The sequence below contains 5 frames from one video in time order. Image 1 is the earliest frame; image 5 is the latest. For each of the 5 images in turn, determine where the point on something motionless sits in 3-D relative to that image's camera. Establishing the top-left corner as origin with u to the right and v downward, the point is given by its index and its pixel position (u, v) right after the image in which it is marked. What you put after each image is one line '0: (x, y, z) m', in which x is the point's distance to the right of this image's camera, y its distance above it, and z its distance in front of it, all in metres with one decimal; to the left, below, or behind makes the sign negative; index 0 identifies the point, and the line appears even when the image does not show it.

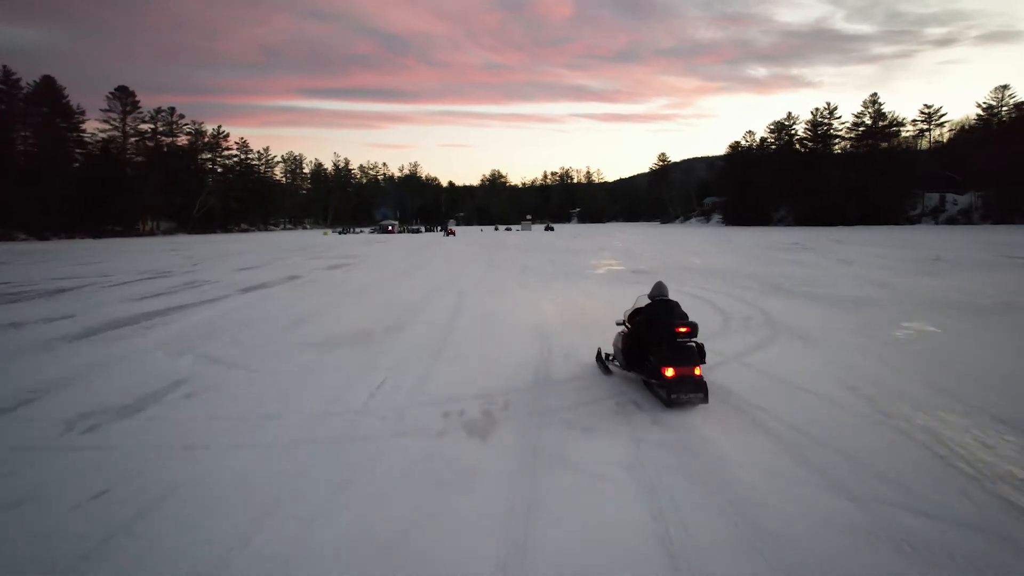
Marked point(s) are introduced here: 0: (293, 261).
0: (-5.2, +0.7, +16.2) m
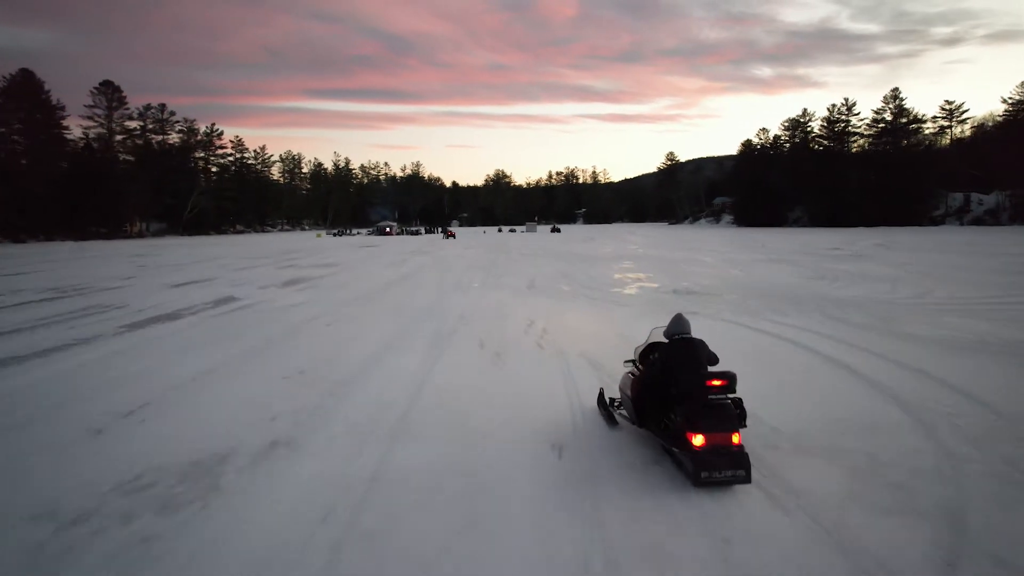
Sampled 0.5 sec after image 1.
0: (-5.2, +0.4, +13.9) m
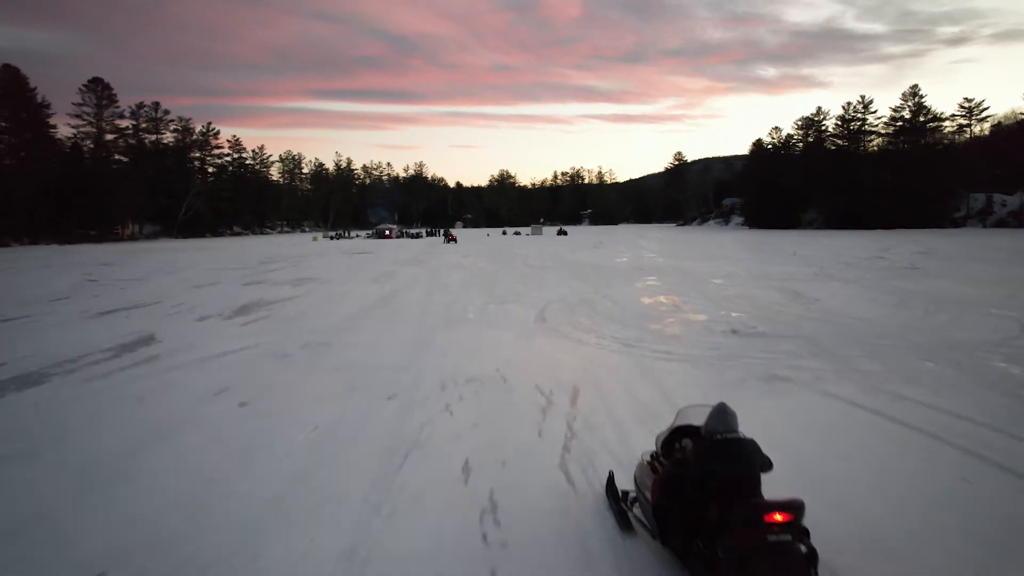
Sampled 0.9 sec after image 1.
0: (-5.1, +0.1, +12.0) m
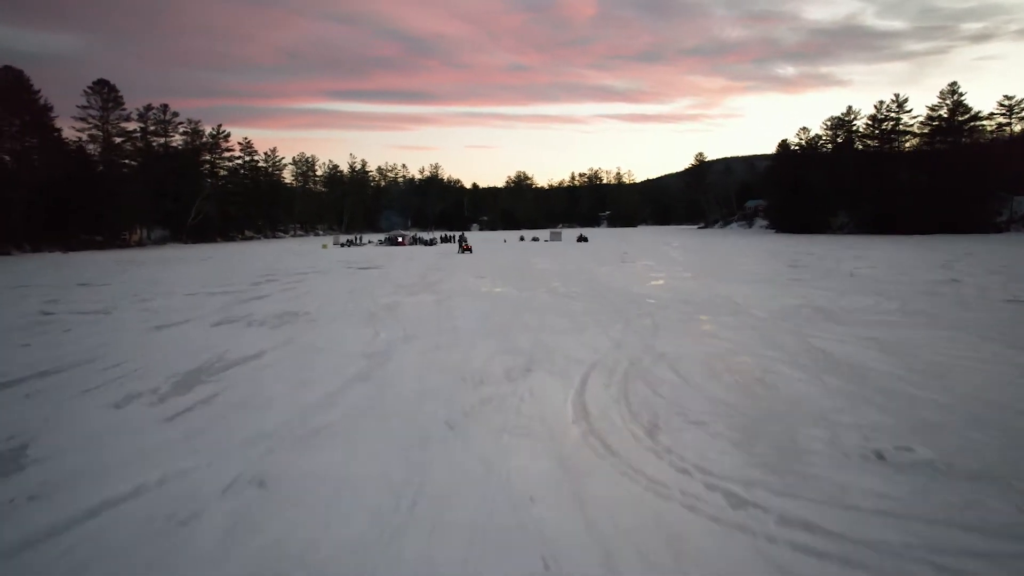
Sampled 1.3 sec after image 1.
0: (-4.7, -0.5, +10.2) m
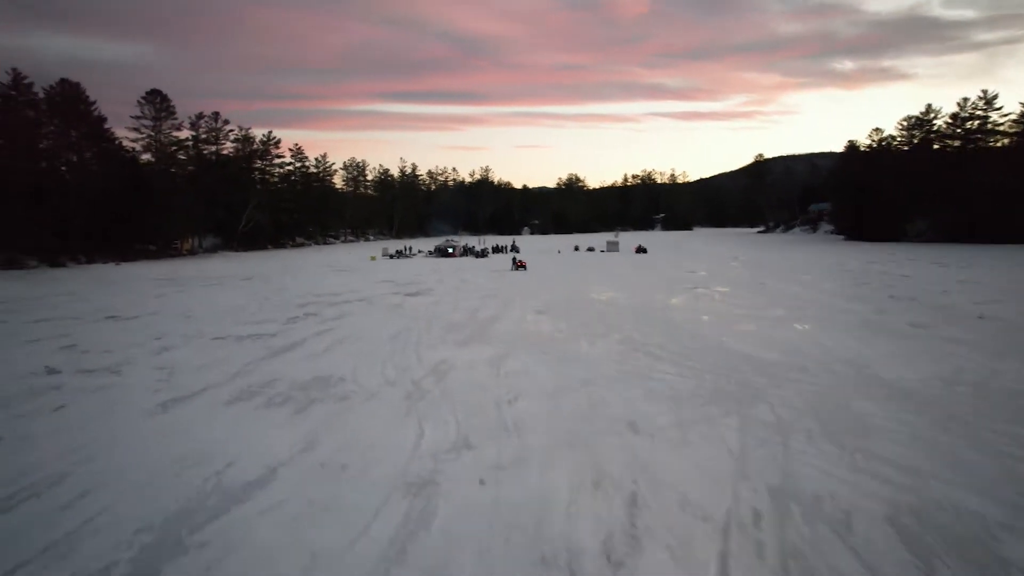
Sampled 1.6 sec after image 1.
0: (-3.8, -1.3, +8.6) m
